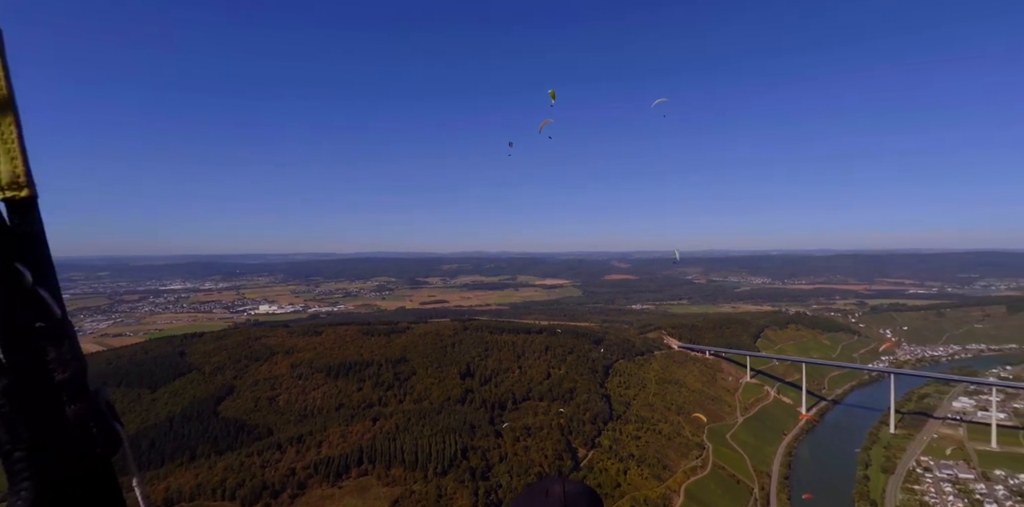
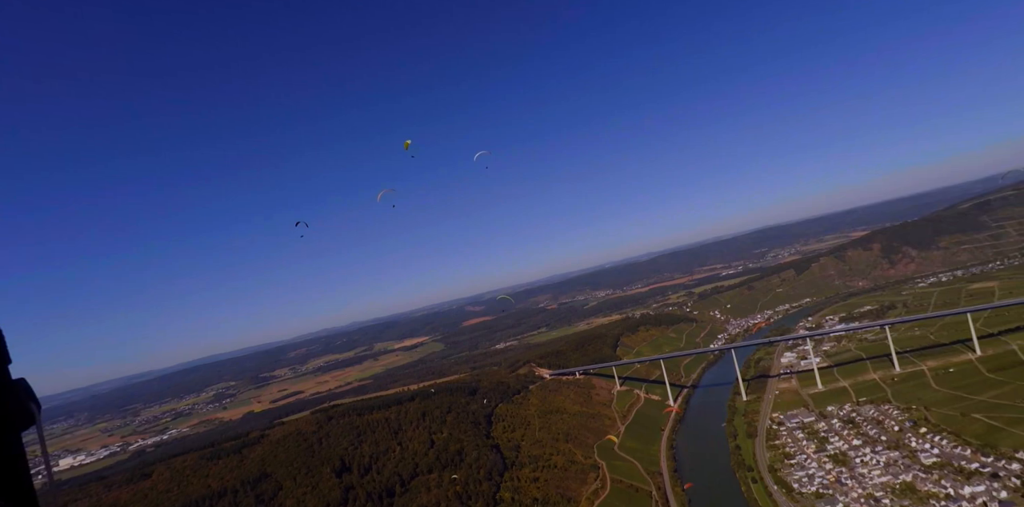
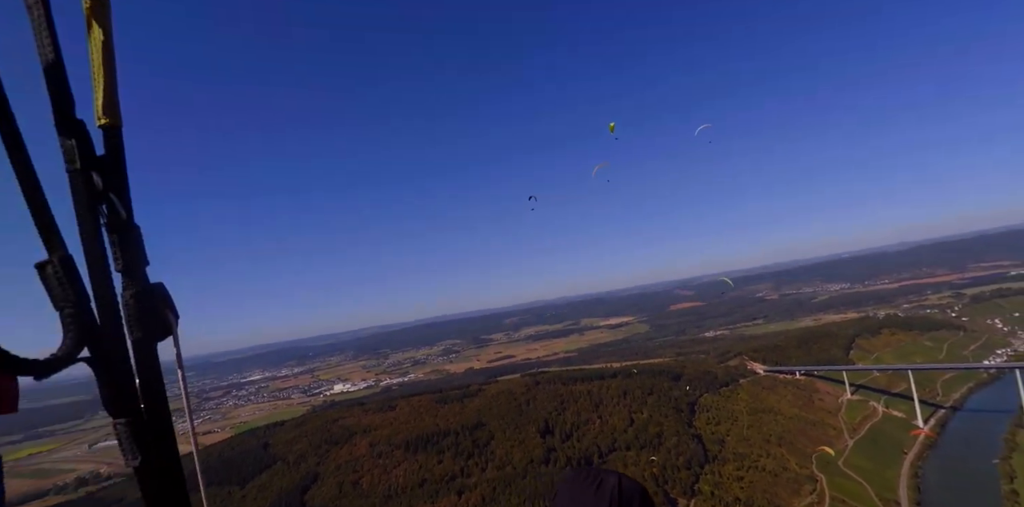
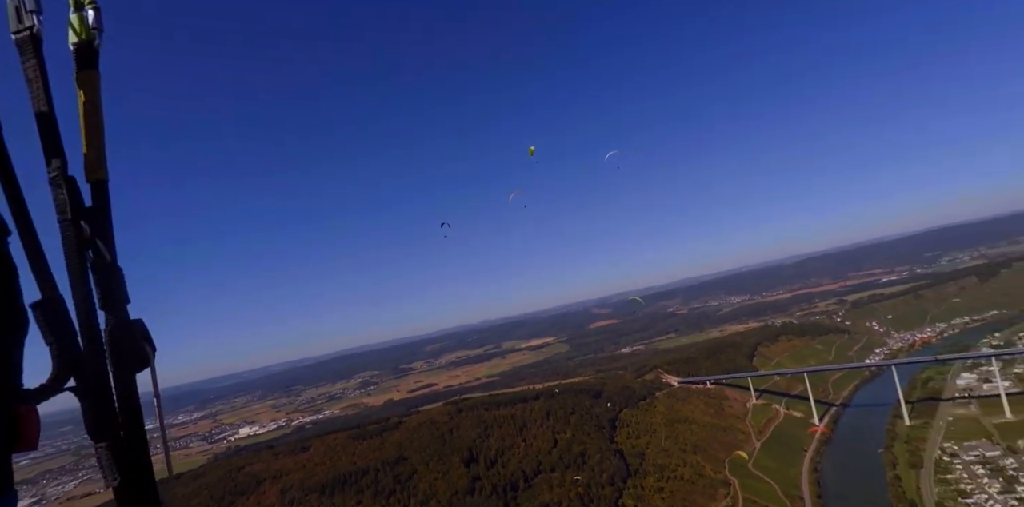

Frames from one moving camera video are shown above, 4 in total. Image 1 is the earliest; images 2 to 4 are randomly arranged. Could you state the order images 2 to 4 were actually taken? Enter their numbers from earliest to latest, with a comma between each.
3, 4, 2
